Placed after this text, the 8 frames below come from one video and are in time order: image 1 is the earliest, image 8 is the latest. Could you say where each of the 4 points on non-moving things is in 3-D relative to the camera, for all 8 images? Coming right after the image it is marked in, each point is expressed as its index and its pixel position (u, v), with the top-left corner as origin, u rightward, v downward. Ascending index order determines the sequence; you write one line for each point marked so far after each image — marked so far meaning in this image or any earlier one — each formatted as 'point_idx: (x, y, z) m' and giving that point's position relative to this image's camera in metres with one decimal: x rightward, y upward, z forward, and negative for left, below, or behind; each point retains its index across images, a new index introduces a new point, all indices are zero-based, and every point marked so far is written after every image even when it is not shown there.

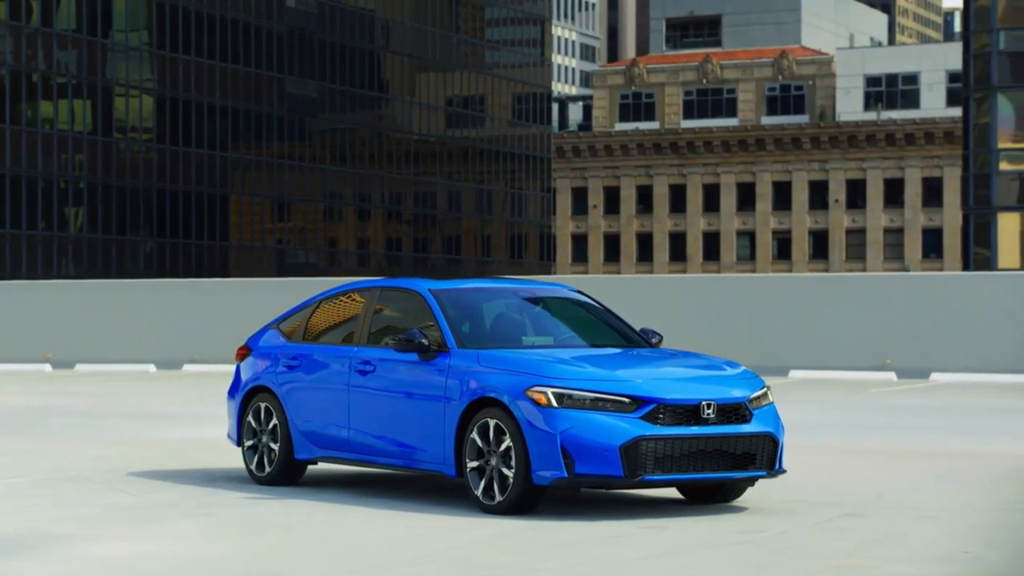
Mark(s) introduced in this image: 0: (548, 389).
0: (+0.2, -0.7, +11.1) m
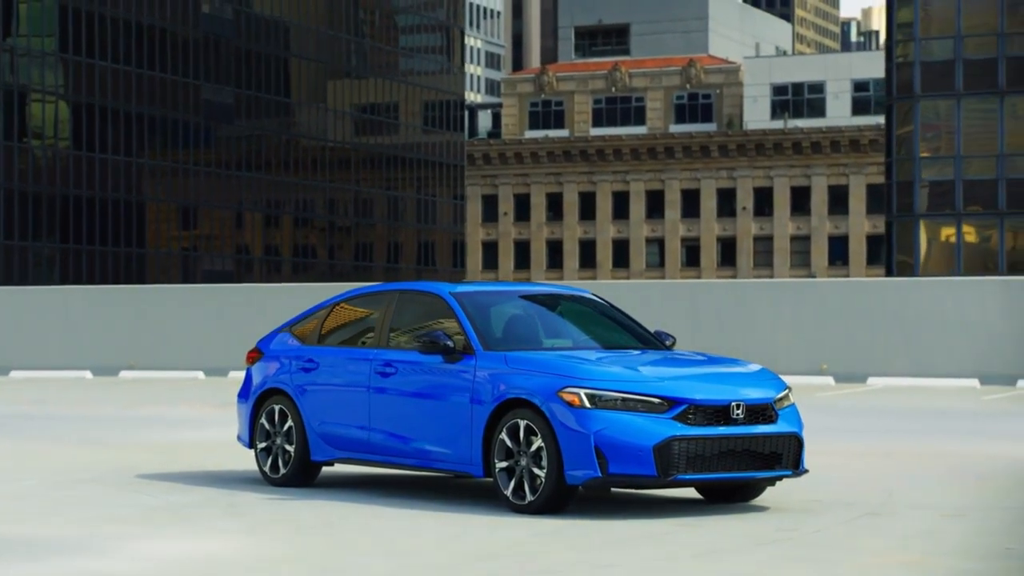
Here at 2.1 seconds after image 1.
0: (+0.5, -0.7, +11.3) m
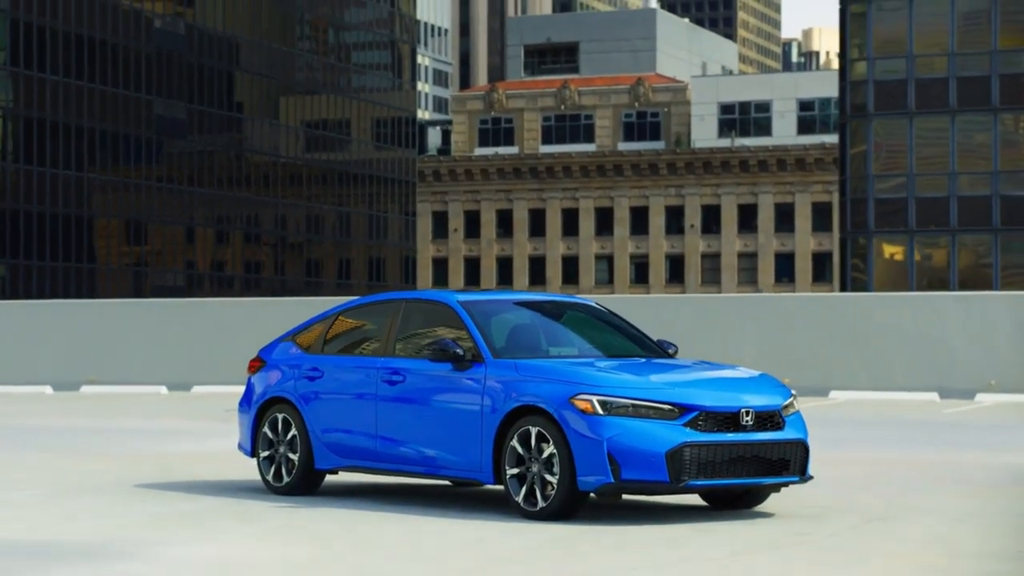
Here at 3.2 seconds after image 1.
0: (+0.6, -0.7, +11.5) m
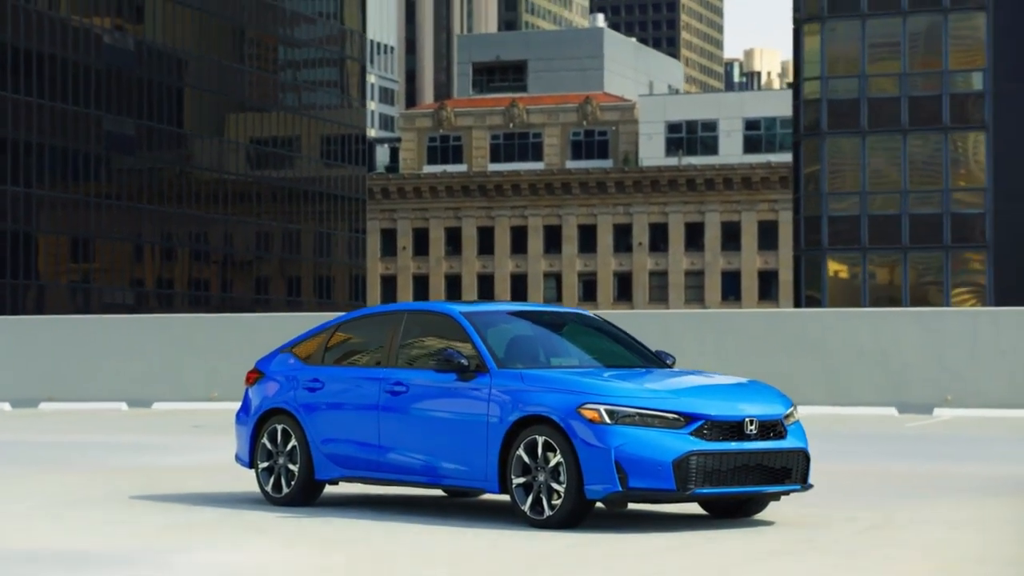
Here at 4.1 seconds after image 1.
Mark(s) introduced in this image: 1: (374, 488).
0: (+0.6, -0.8, +11.6) m
1: (-1.2, -1.7, +14.8) m
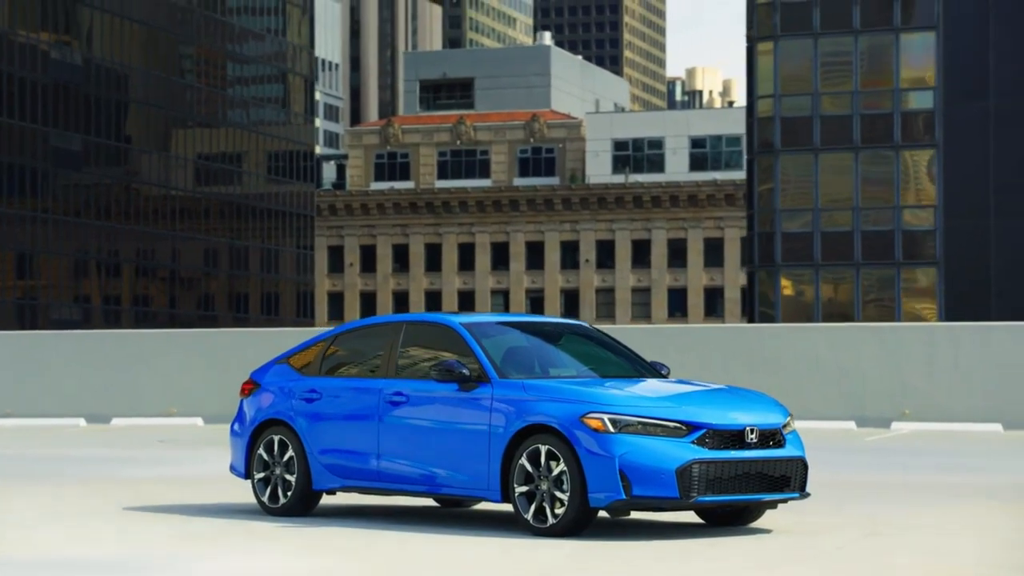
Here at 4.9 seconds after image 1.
0: (+0.6, -0.9, +11.7) m
1: (-1.2, -1.8, +14.8) m
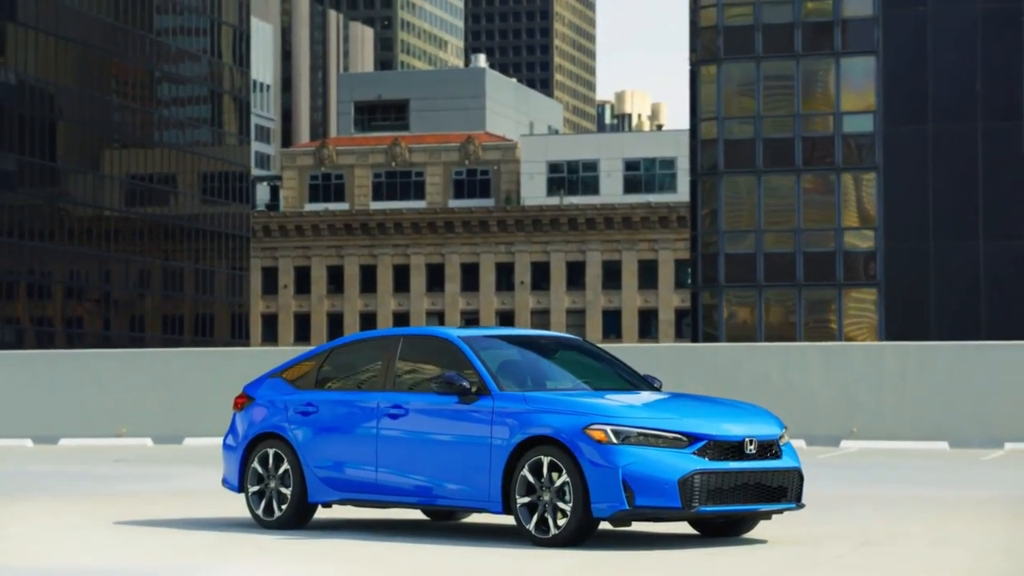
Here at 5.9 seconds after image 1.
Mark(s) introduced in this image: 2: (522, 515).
0: (+0.7, -1.0, +11.9) m
1: (-1.3, -2.0, +14.9) m
2: (+0.1, -1.6, +12.2) m
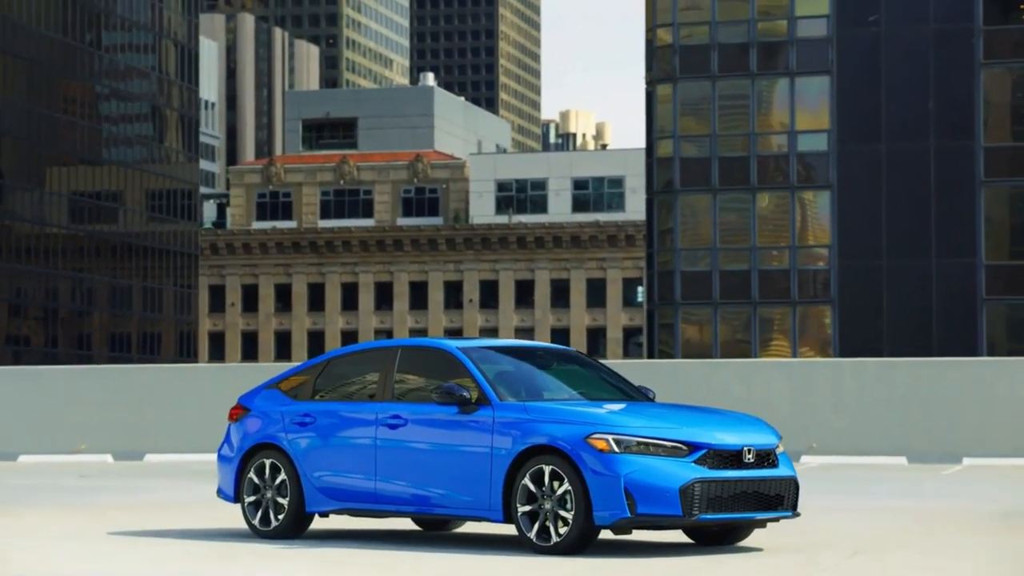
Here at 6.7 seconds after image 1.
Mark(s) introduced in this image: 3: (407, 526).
0: (+0.7, -1.1, +12.0) m
1: (-1.4, -2.1, +14.9) m
2: (+0.1, -1.7, +12.3) m
3: (-0.9, -2.0, +14.3) m
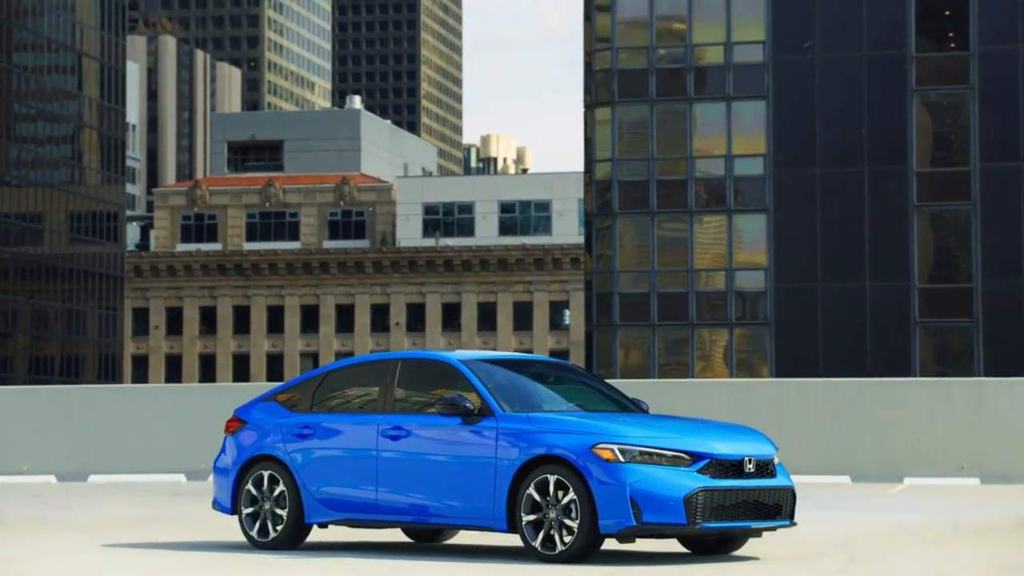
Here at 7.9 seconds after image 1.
0: (+0.7, -1.1, +12.2) m
1: (-1.5, -2.2, +15.0) m
2: (+0.1, -1.8, +12.5) m
3: (-1.0, -2.1, +14.3) m
